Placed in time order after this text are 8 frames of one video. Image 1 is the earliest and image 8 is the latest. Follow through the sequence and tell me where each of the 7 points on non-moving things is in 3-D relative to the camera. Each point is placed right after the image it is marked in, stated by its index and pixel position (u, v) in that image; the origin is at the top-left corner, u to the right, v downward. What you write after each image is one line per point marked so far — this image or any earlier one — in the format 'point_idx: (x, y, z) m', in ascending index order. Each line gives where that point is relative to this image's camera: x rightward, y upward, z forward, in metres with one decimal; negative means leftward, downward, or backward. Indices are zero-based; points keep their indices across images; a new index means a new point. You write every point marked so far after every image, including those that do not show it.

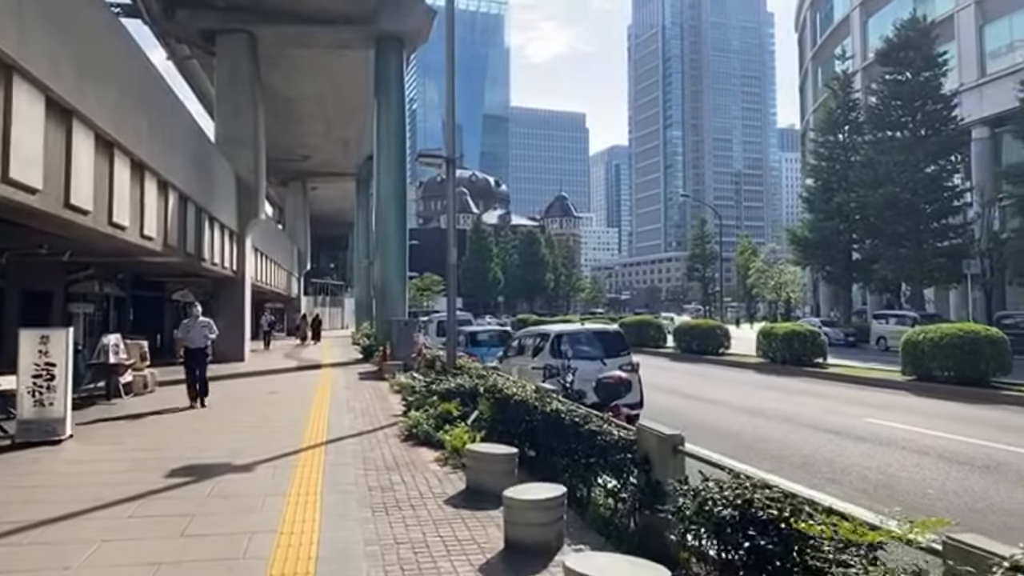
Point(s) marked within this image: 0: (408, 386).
0: (-2.4, -2.3, +16.5) m
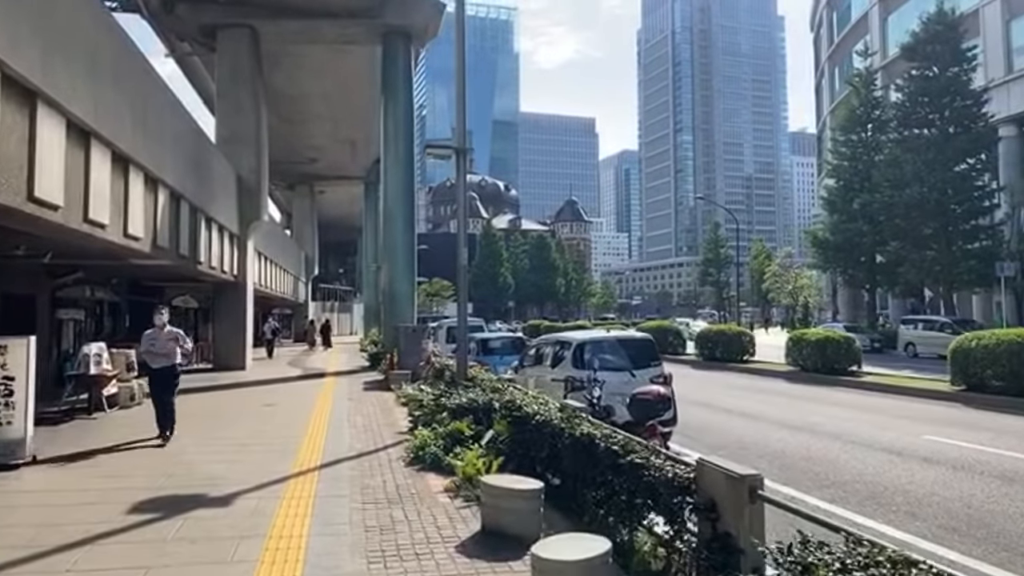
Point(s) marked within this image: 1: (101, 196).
0: (-2.0, -2.3, +15.1) m
1: (-7.5, +1.7, +13.1) m
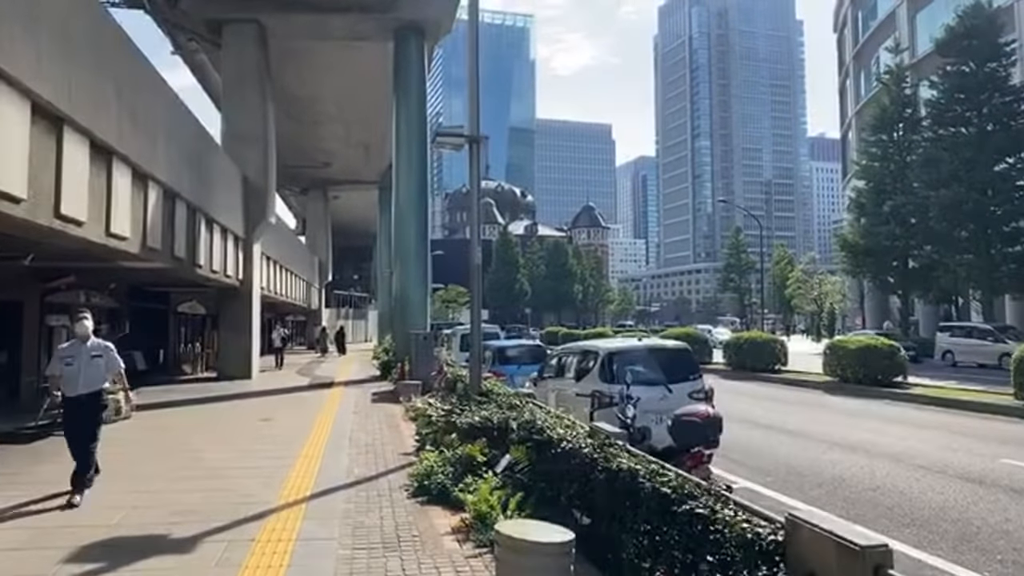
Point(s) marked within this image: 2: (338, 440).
0: (-1.7, -2.4, +13.7) m
1: (-7.2, +1.6, +11.9) m
2: (-3.1, -2.7, +12.9) m
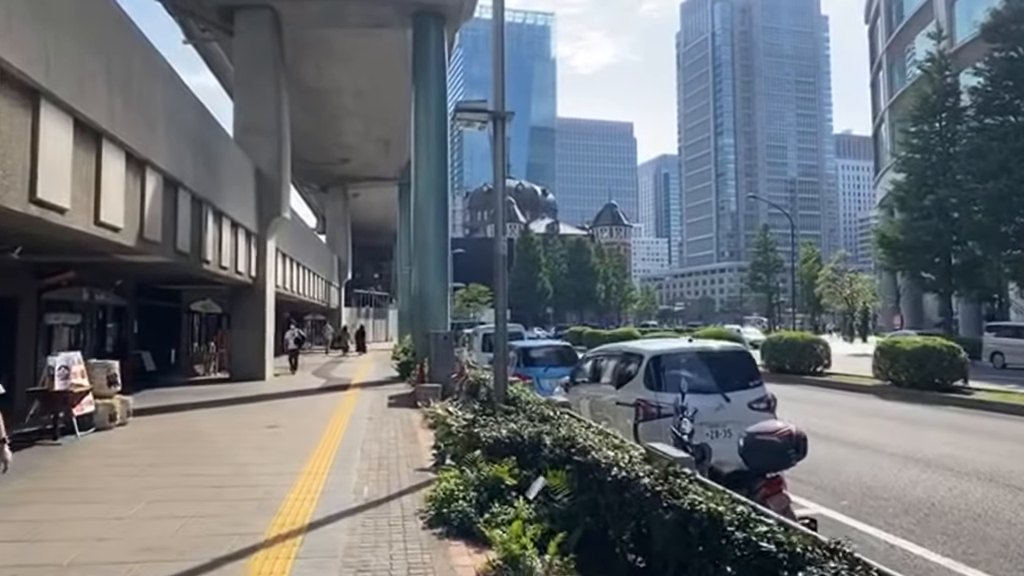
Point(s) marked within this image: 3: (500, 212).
0: (-1.2, -2.3, +12.3) m
1: (-6.7, +1.7, +10.7) m
2: (-2.7, -2.6, +11.6) m
3: (-0.2, +1.2, +11.4) m
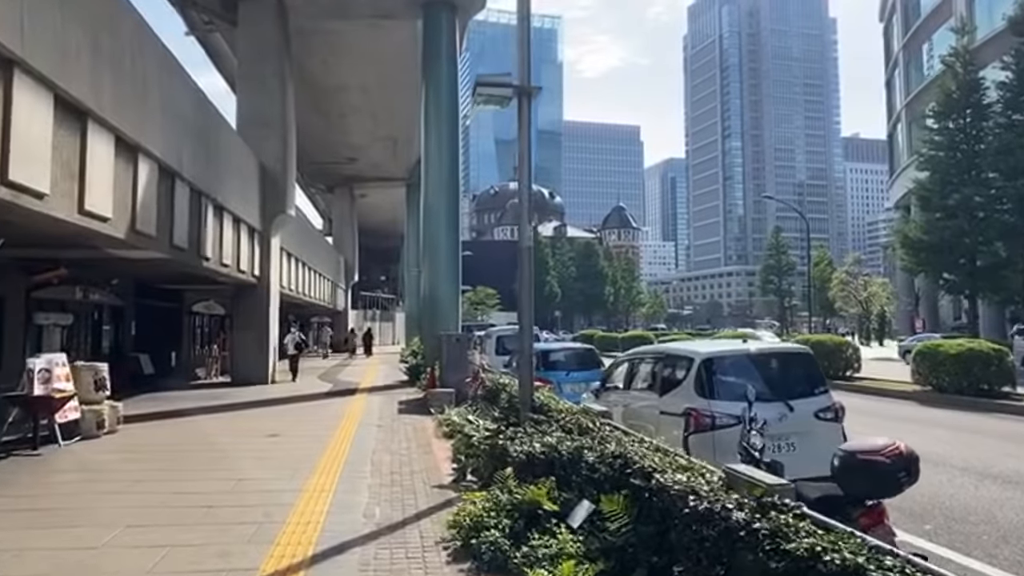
0: (-0.8, -2.2, +11.2) m
1: (-6.4, +1.8, +9.6) m
2: (-2.3, -2.6, +10.5) m
3: (+0.2, +1.3, +10.3) m
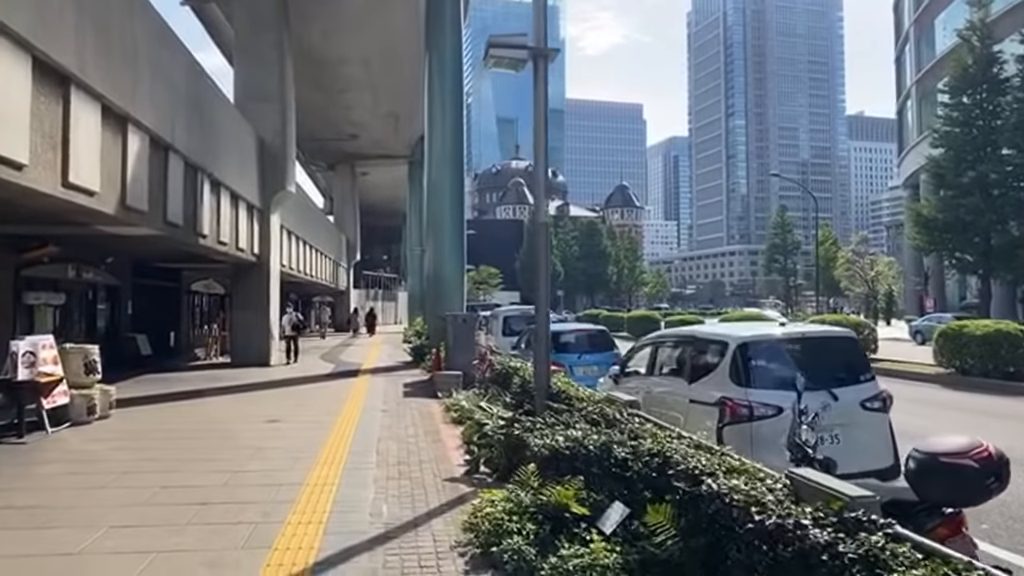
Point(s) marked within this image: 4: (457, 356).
0: (-0.6, -1.9, +10.5) m
1: (-6.2, +2.1, +8.9) m
2: (-2.1, -2.3, +9.9) m
3: (+0.4, +1.6, +9.6) m
4: (-1.4, -1.8, +18.7) m
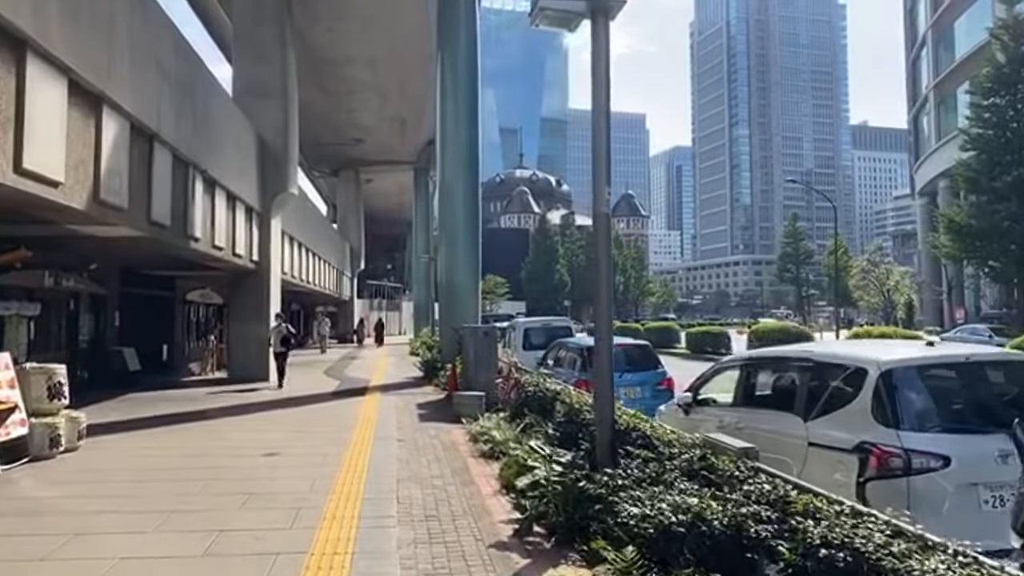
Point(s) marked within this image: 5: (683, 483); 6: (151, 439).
0: (0.0, -2.0, +8.6) m
1: (-5.6, +2.0, +7.1) m
2: (-1.5, -2.4, +8.0) m
3: (+1.0, +1.5, +7.7) m
4: (-0.8, -2.0, +16.8) m
5: (+1.2, -1.4, +5.5) m
6: (-5.9, -2.5, +11.8) m
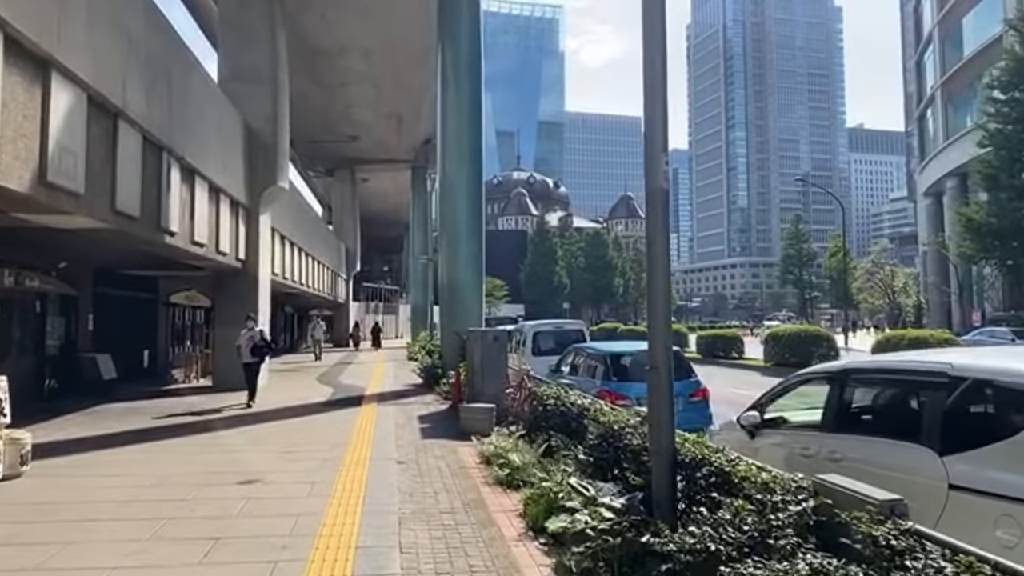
0: (+0.3, -2.0, +7.0) m
1: (-5.3, +2.0, +5.5) m
2: (-1.2, -2.3, +6.4) m
3: (+1.2, +1.5, +6.2) m
4: (-0.6, -2.0, +15.2) m
5: (+1.5, -1.4, +3.9) m
6: (-5.7, -2.5, +10.2) m
